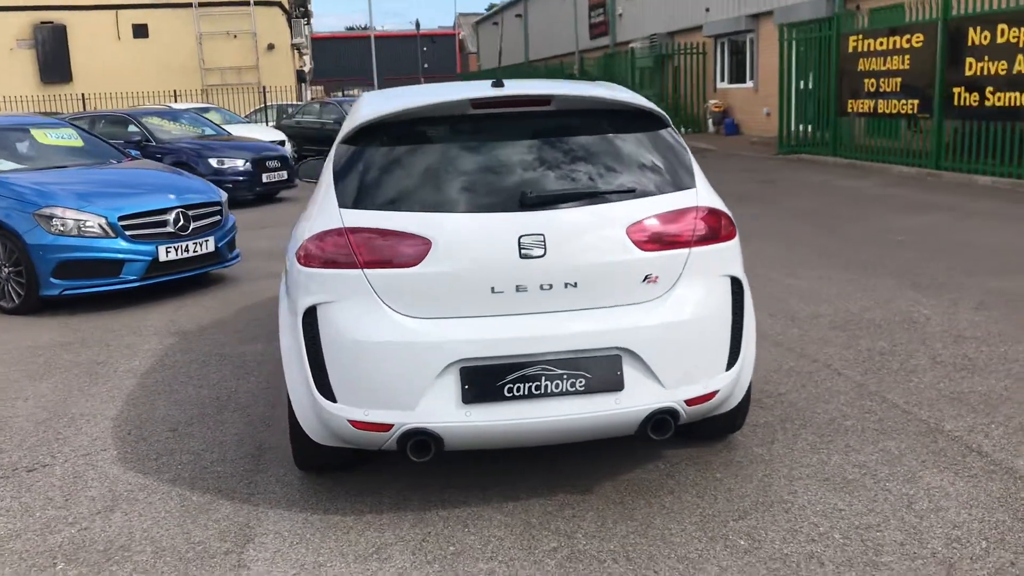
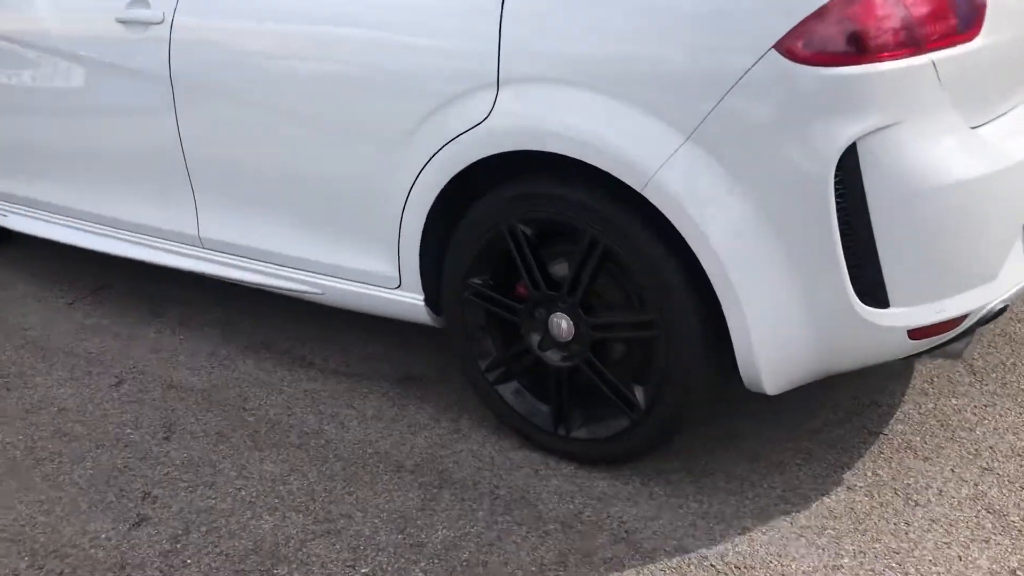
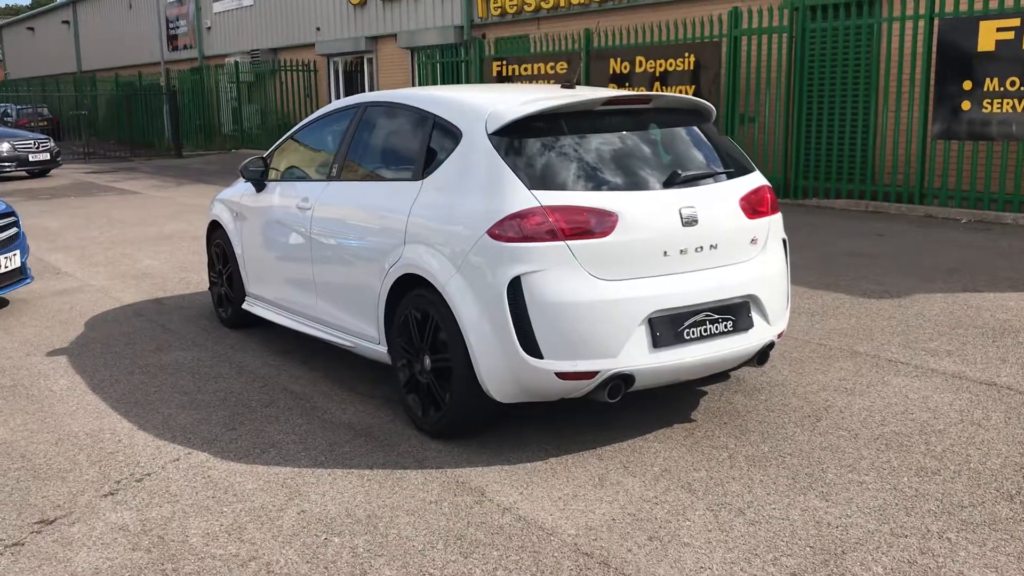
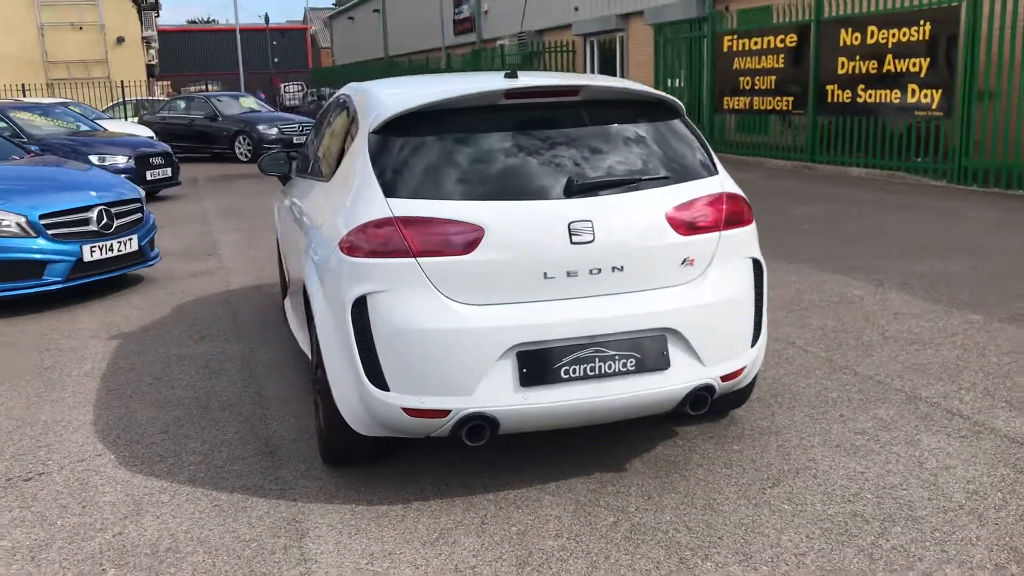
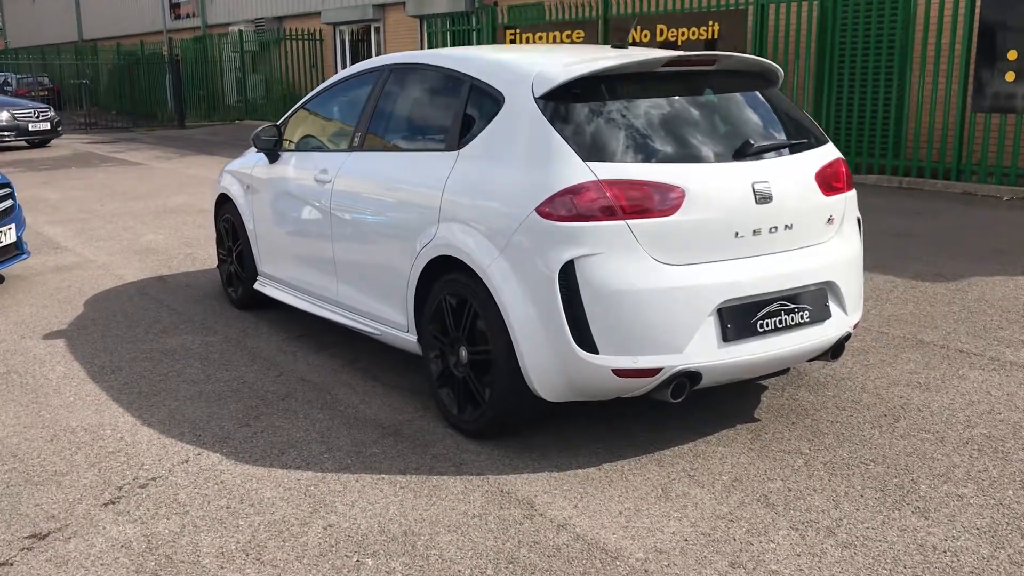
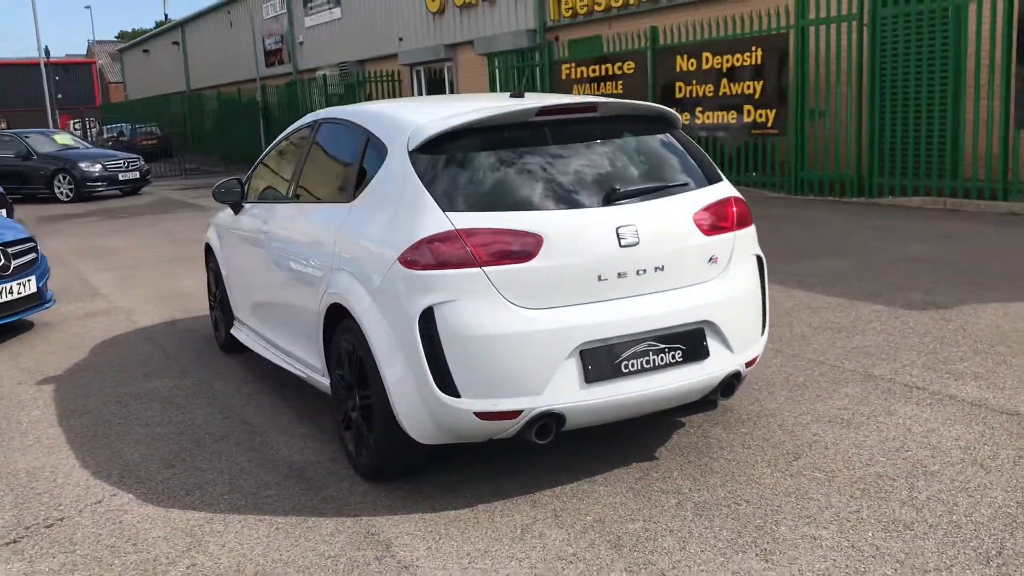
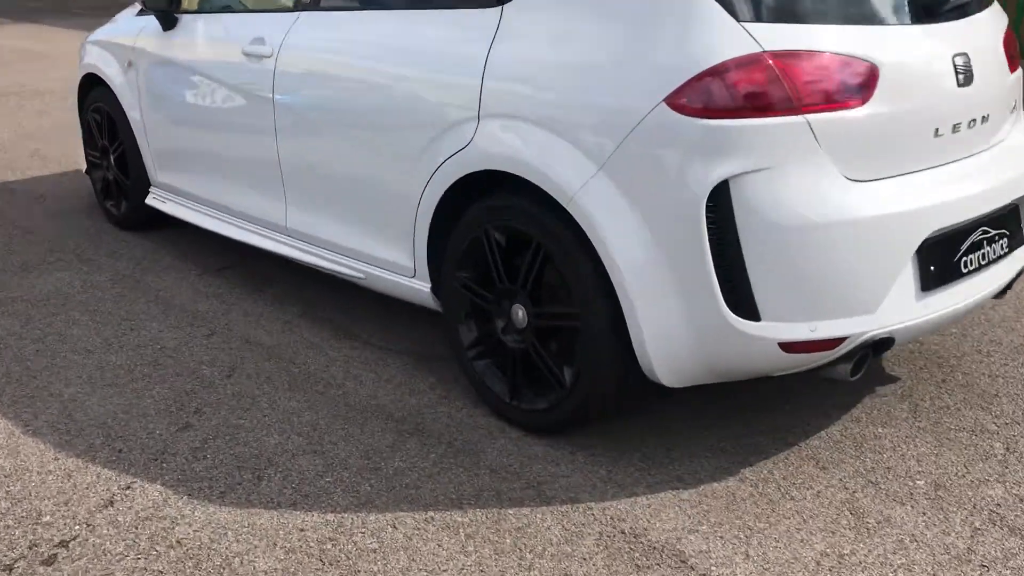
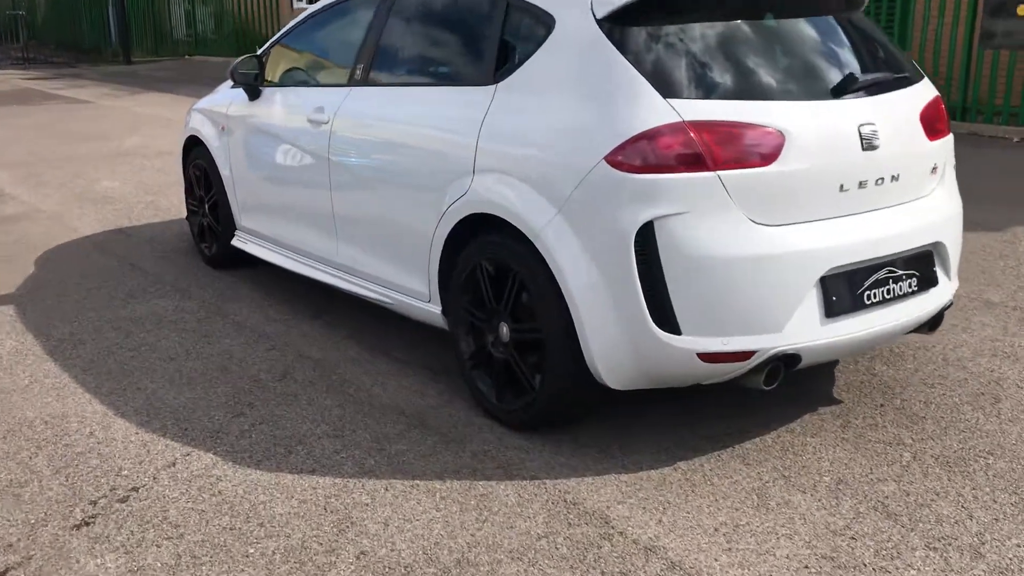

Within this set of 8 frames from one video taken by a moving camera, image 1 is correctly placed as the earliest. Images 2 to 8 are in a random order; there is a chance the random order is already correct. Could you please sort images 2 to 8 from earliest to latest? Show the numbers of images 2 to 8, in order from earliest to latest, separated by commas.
4, 6, 3, 5, 8, 7, 2
